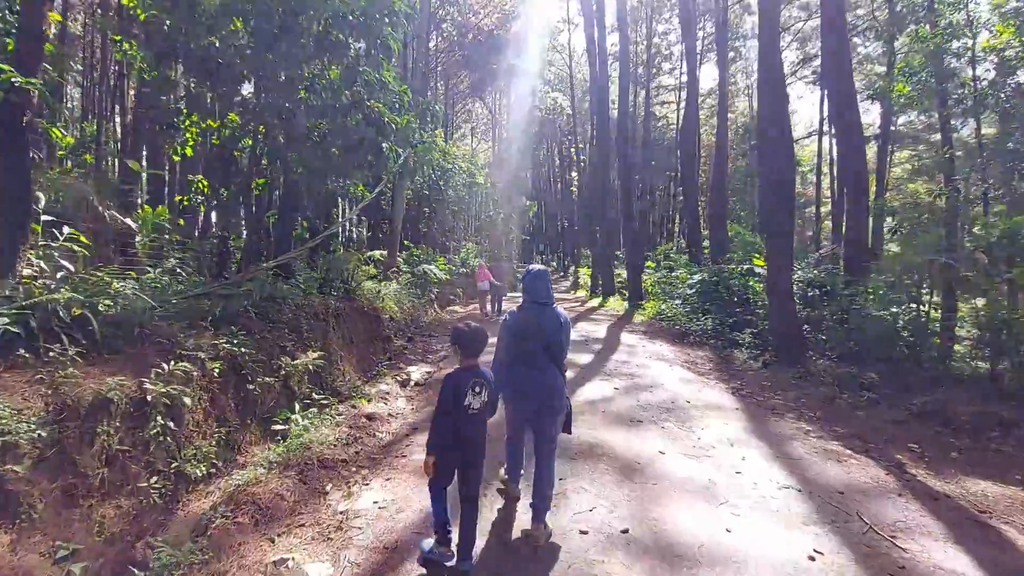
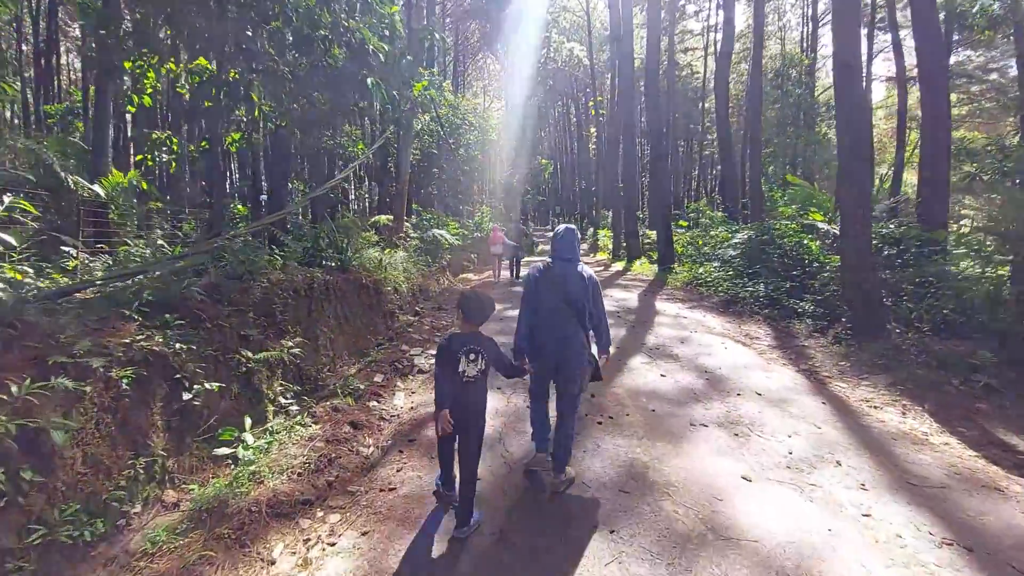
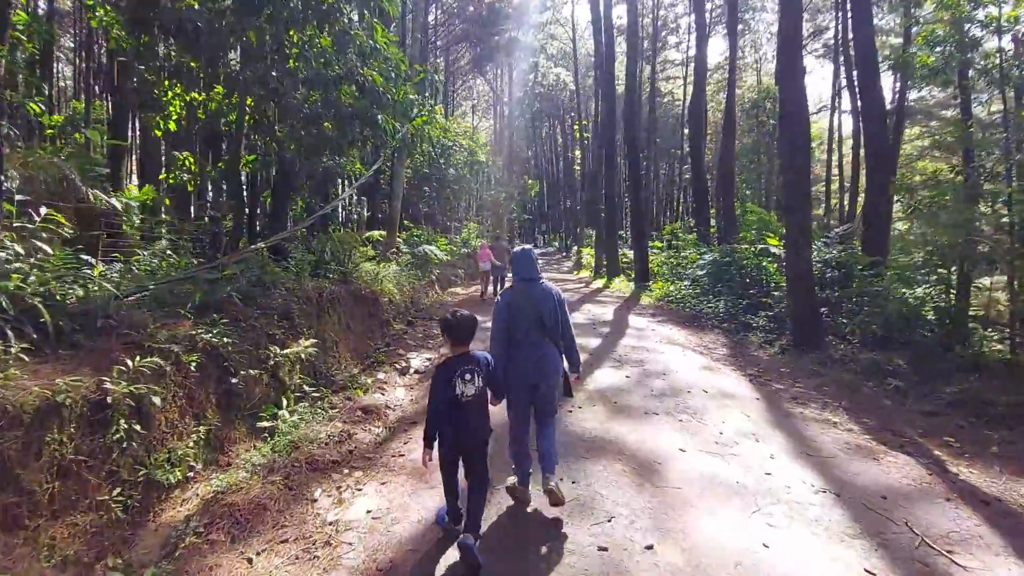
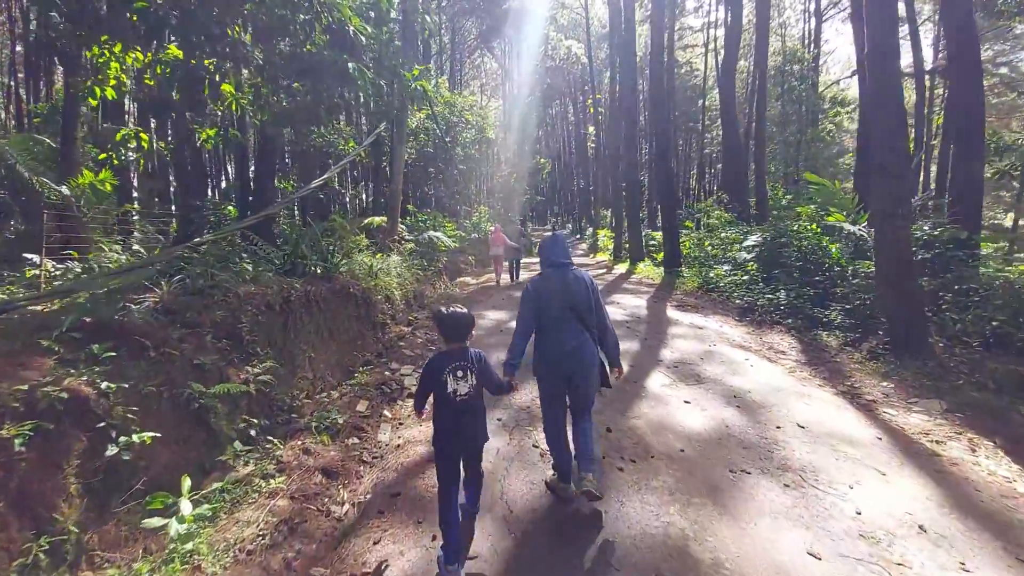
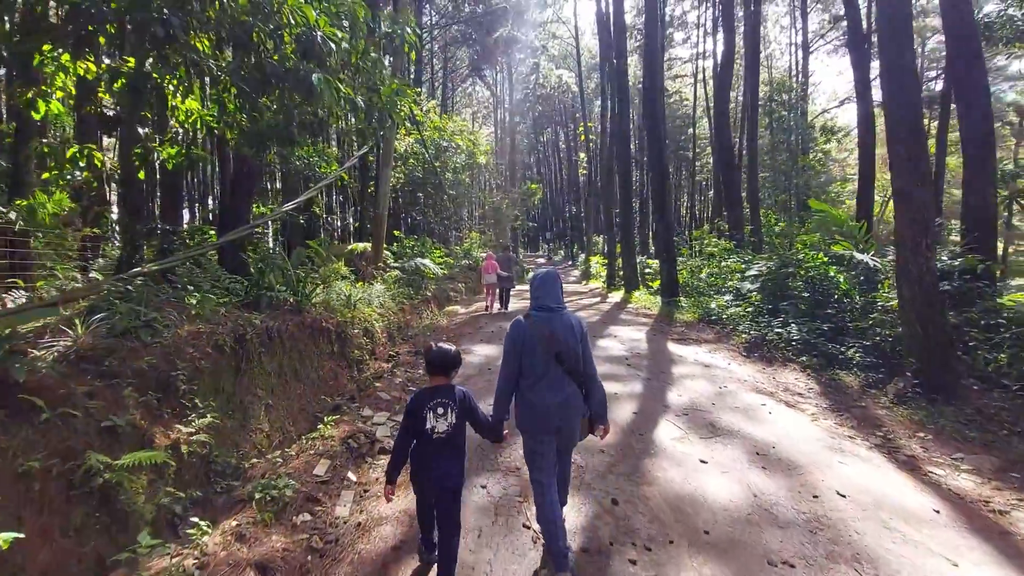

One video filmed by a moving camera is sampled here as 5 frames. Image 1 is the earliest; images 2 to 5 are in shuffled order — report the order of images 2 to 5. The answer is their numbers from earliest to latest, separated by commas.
3, 2, 4, 5
